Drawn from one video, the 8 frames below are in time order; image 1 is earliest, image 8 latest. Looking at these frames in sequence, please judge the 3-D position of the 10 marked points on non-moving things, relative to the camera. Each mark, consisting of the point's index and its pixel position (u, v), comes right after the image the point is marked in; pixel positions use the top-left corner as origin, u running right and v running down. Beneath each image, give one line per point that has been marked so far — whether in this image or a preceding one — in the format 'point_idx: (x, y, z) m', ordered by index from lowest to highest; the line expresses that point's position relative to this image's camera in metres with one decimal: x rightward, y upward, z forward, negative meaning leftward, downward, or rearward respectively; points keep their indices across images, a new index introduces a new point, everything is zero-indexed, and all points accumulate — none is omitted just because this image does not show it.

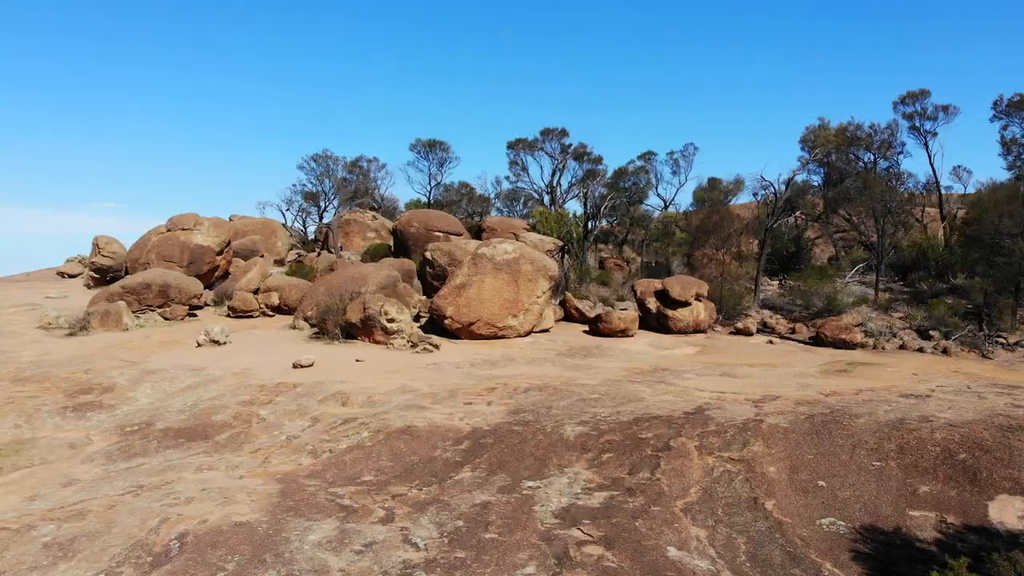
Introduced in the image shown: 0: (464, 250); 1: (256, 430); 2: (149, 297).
0: (-0.6, +0.5, +16.7) m
1: (-1.9, -1.0, +9.4) m
2: (-4.8, -0.1, +17.4) m
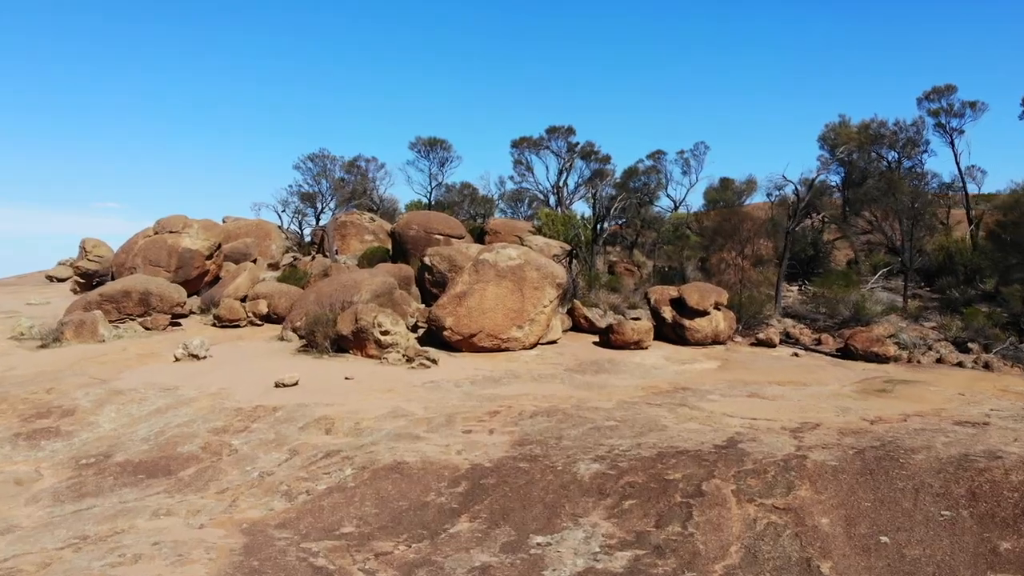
0: (-0.6, +0.4, +15.5) m
1: (-1.8, -1.1, +8.3) m
2: (-4.8, -0.2, +16.3) m
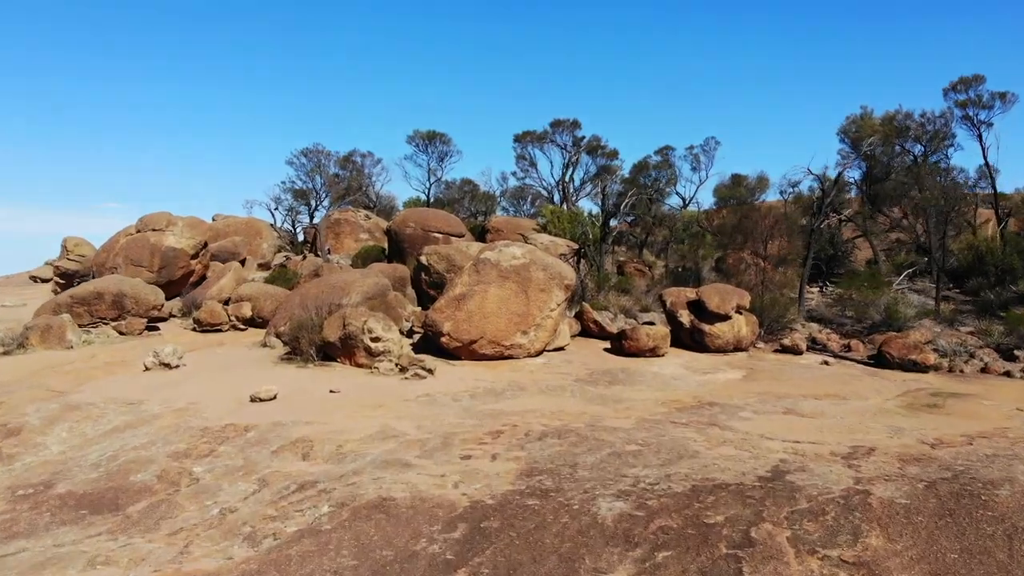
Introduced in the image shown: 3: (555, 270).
0: (-0.5, +0.4, +14.3) m
1: (-1.8, -1.1, +7.1) m
2: (-4.7, -0.2, +15.0) m
3: (+0.4, +0.2, +12.8) m
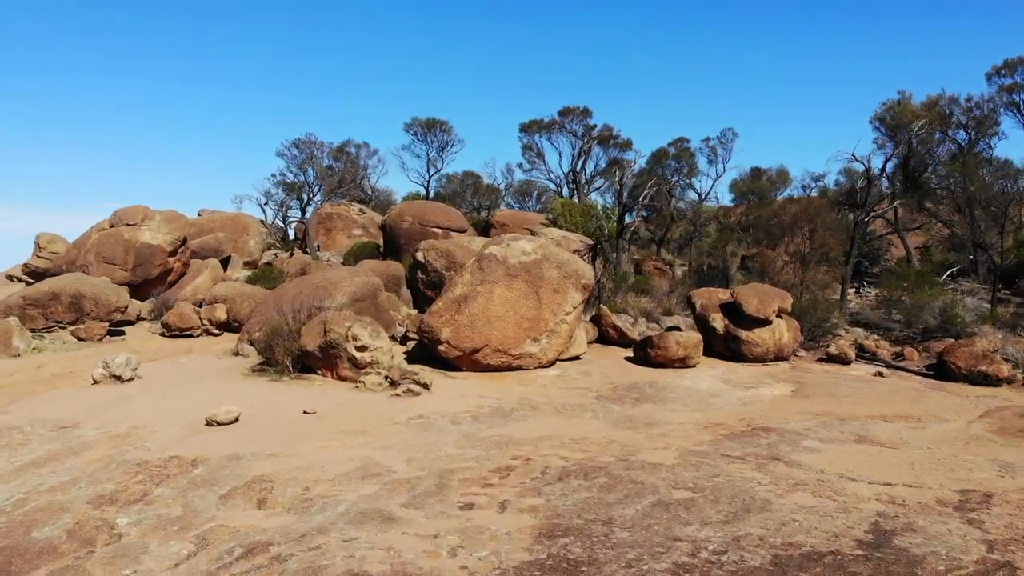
0: (-0.4, +0.4, +12.6) m
1: (-1.7, -1.1, +5.4) m
2: (-4.7, -0.2, +13.4) m
3: (+0.5, +0.2, +11.1) m
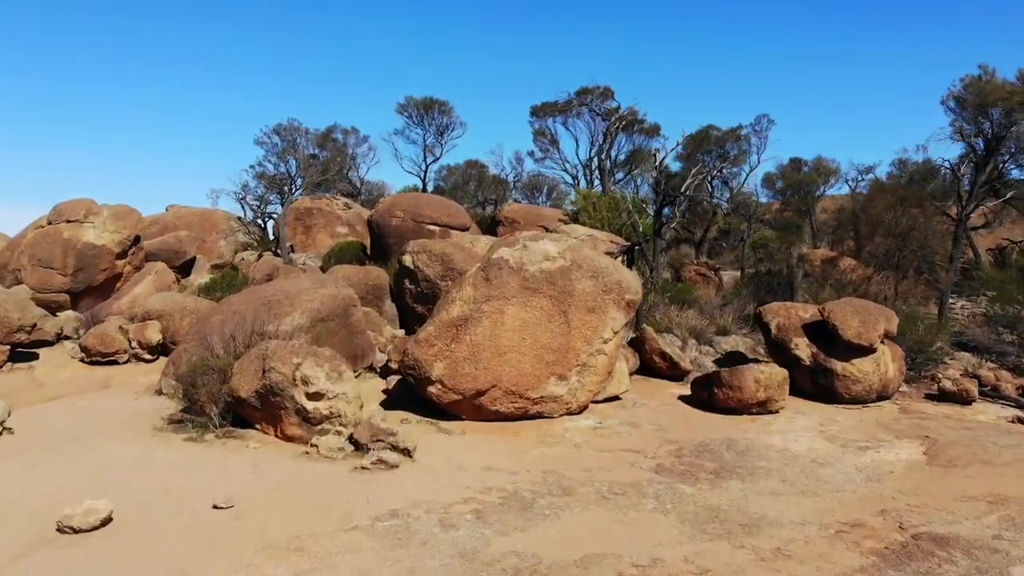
0: (-0.3, +0.3, +9.7) m
1: (-1.6, -1.2, +2.4) m
2: (-4.5, -0.3, +10.4) m
3: (+0.6, +0.1, +8.2) m
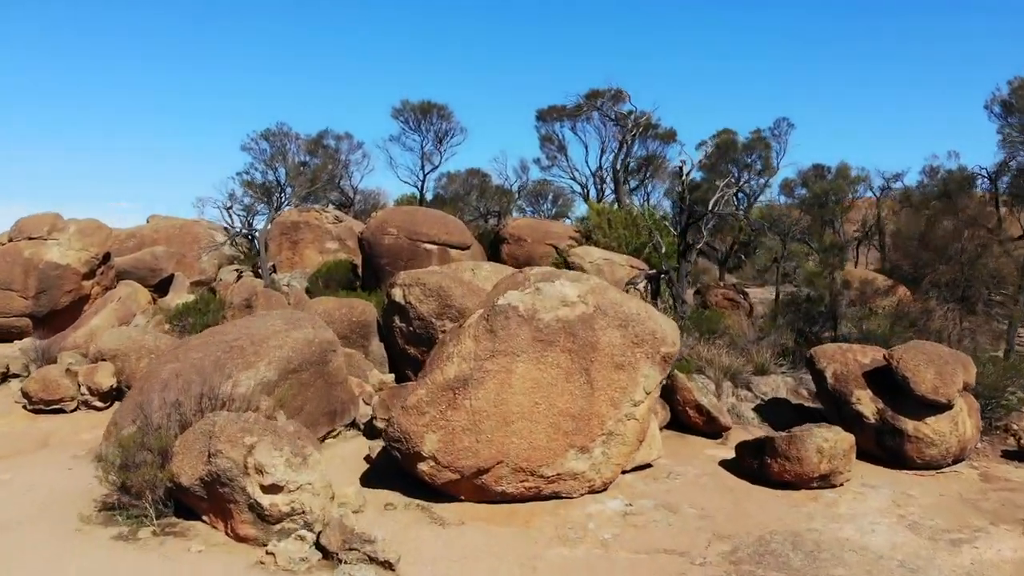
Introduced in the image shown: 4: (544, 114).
0: (-0.3, 0.0, +8.2) m
1: (-1.6, -1.5, +1.0) m
2: (-4.5, -0.6, +9.0) m
3: (+0.7, -0.2, +6.8) m
4: (+0.5, +2.6, +19.1) m
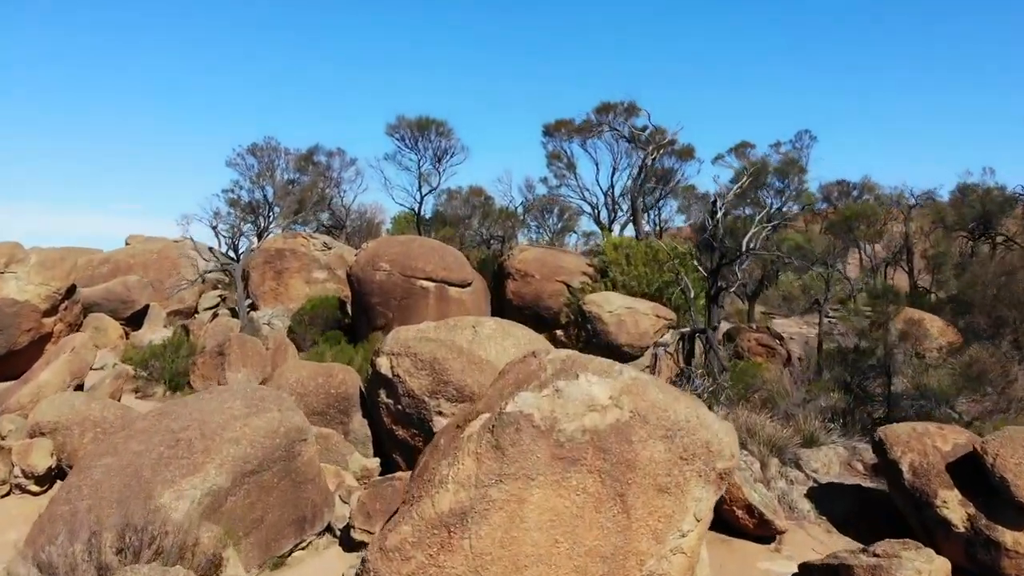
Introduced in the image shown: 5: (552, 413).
0: (-0.2, -0.4, +6.8) m
1: (-1.6, -1.9, -0.4) m
2: (-4.4, -1.0, +7.6) m
3: (+0.7, -0.6, +5.3) m
4: (+0.5, +2.2, +17.7) m
5: (+0.1, -0.5, +5.1) m
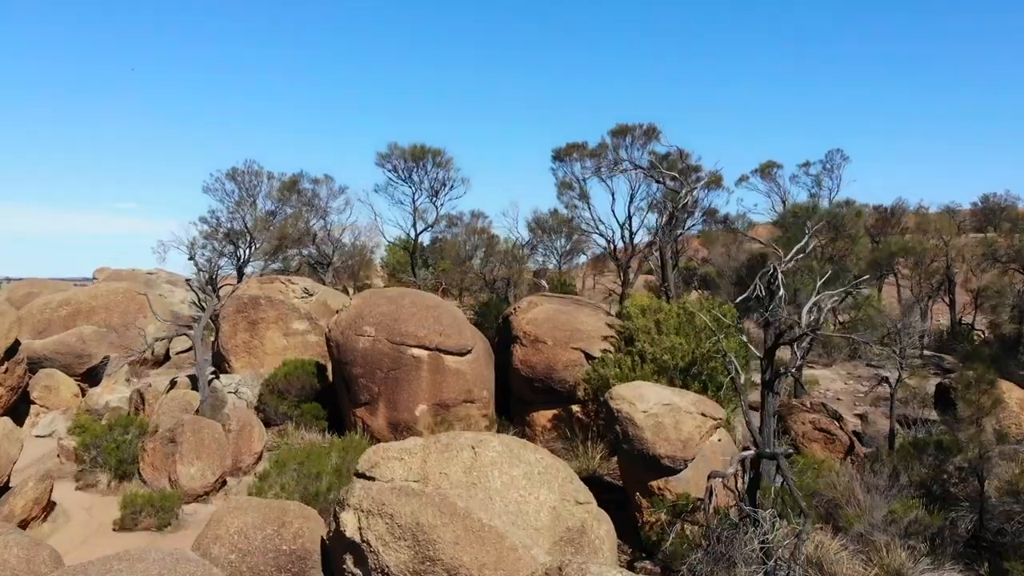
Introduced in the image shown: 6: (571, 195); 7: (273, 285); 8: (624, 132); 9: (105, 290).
0: (-0.2, -0.9, +5.0) m
1: (-1.5, -2.4, -2.2) m
2: (-4.4, -1.5, +5.8) m
3: (+0.7, -1.1, +3.5) m
4: (+0.6, +1.6, +15.9) m
5: (+0.2, -1.0, +3.3) m
6: (+0.7, +1.1, +15.7) m
7: (-2.4, 0.0, +13.2) m
8: (+1.4, +1.9, +15.8) m
9: (-4.9, 0.0, +15.6) m
